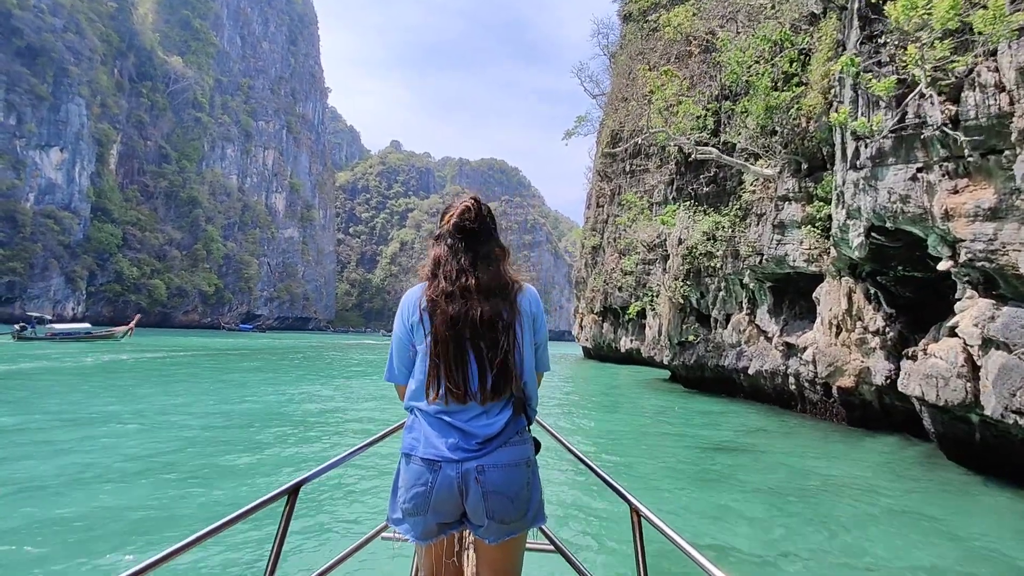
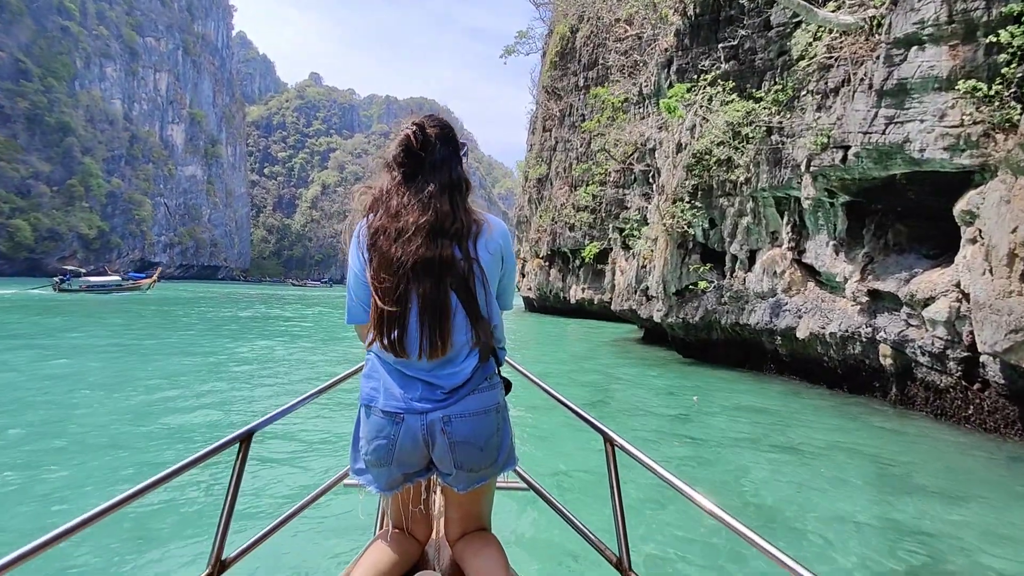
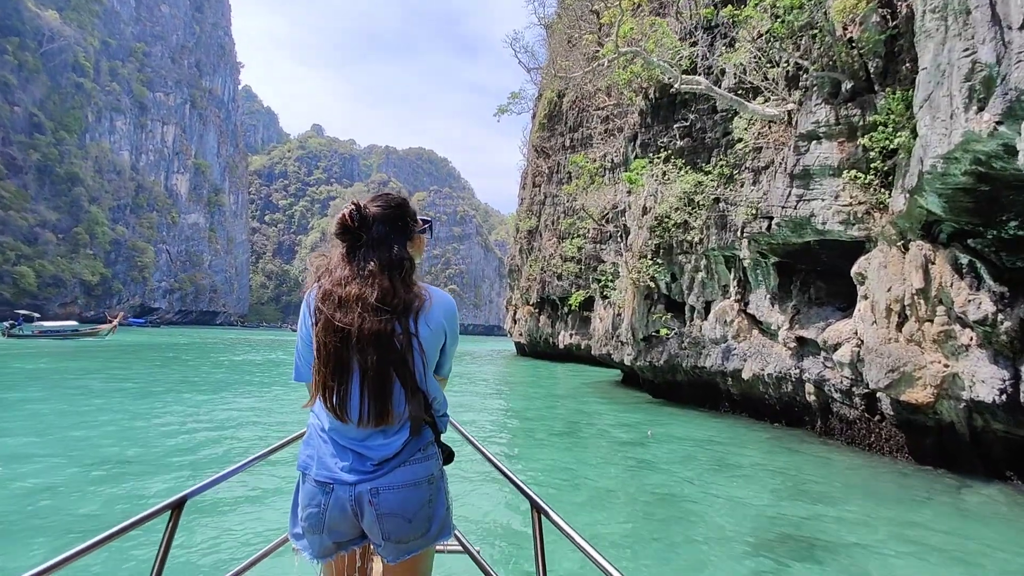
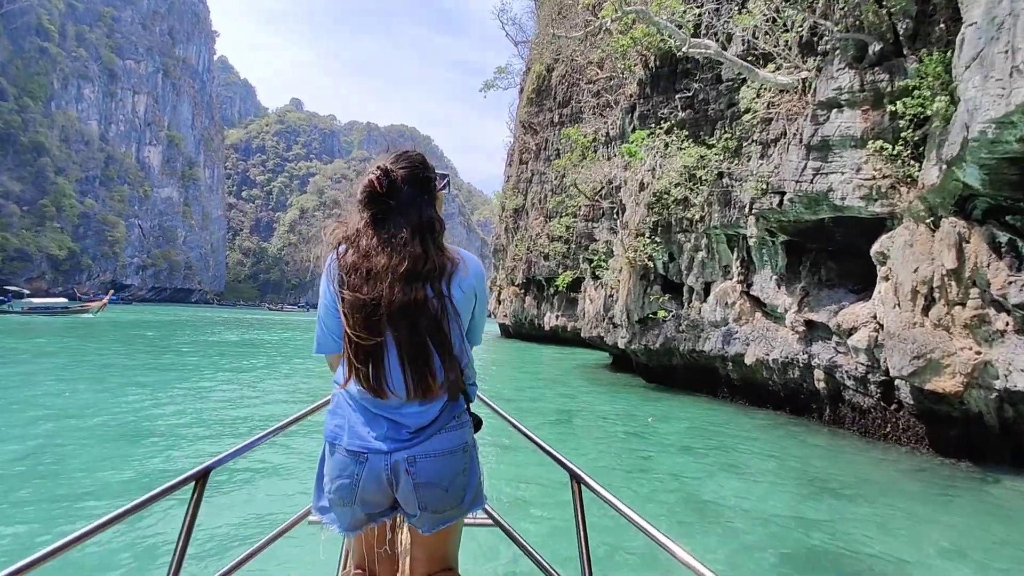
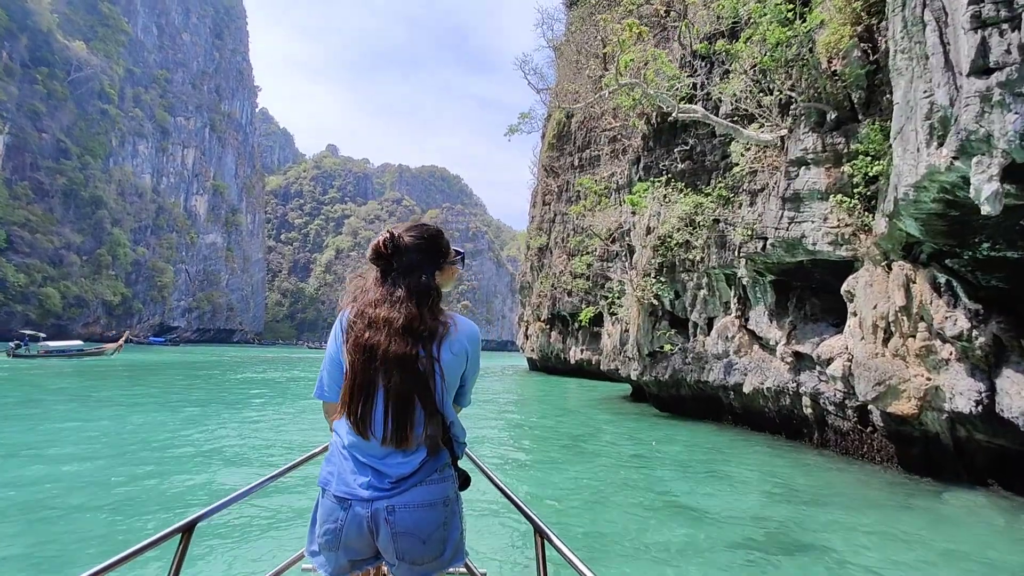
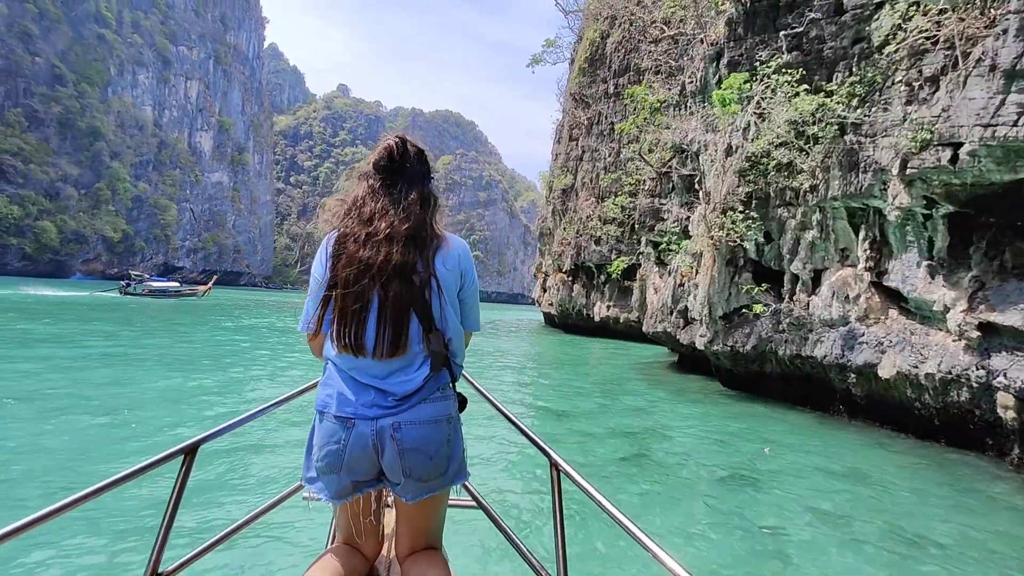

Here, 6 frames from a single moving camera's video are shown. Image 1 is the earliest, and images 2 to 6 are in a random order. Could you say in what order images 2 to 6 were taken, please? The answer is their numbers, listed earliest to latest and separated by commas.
5, 3, 4, 2, 6
